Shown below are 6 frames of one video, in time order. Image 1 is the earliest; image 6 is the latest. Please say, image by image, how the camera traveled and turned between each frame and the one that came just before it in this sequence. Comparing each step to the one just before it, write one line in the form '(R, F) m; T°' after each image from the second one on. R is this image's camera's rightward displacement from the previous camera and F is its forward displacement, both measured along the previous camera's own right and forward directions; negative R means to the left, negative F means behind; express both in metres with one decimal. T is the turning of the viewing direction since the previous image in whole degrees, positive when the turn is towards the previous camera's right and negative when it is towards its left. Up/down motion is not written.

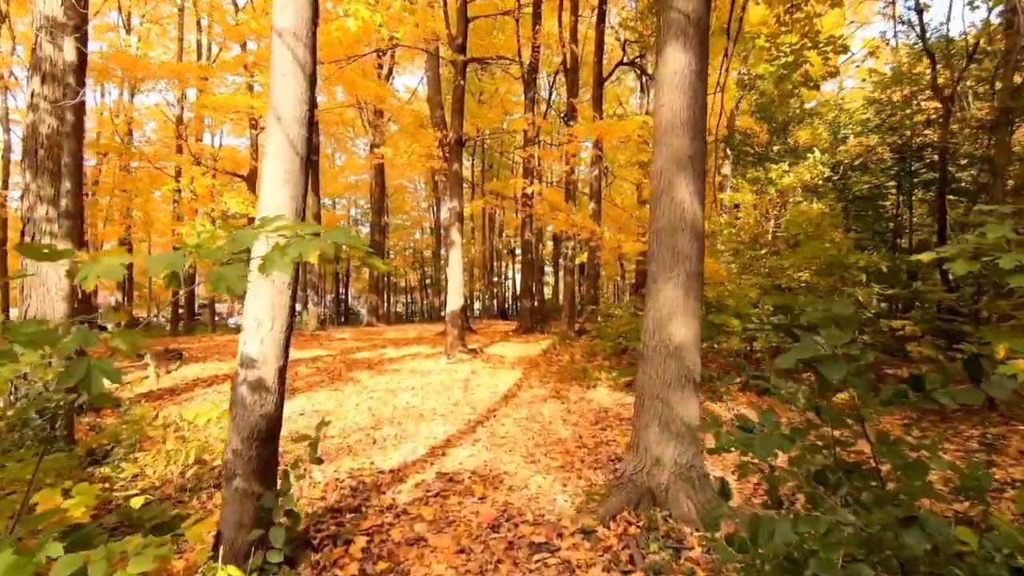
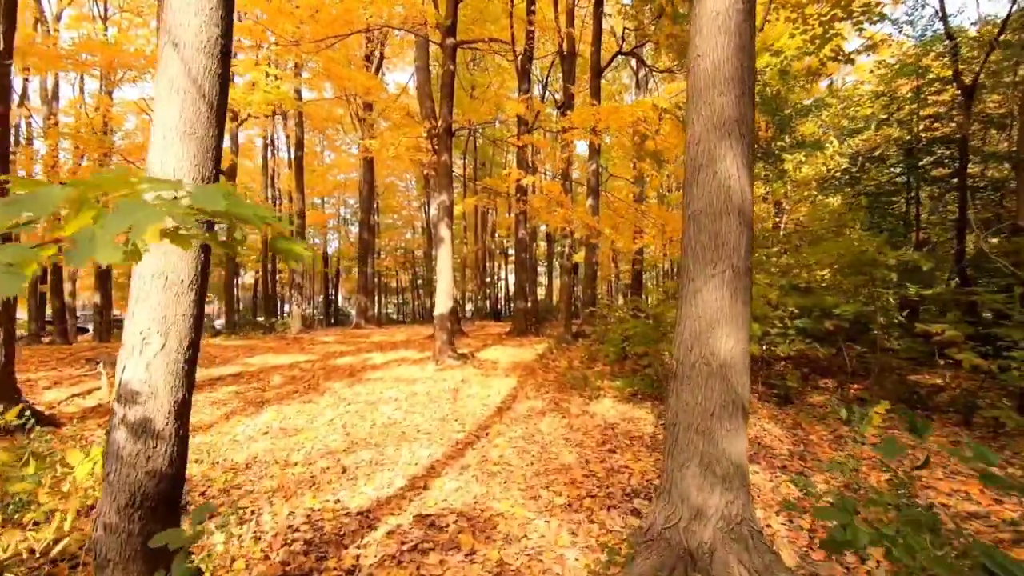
(0.0, +0.8) m; +1°
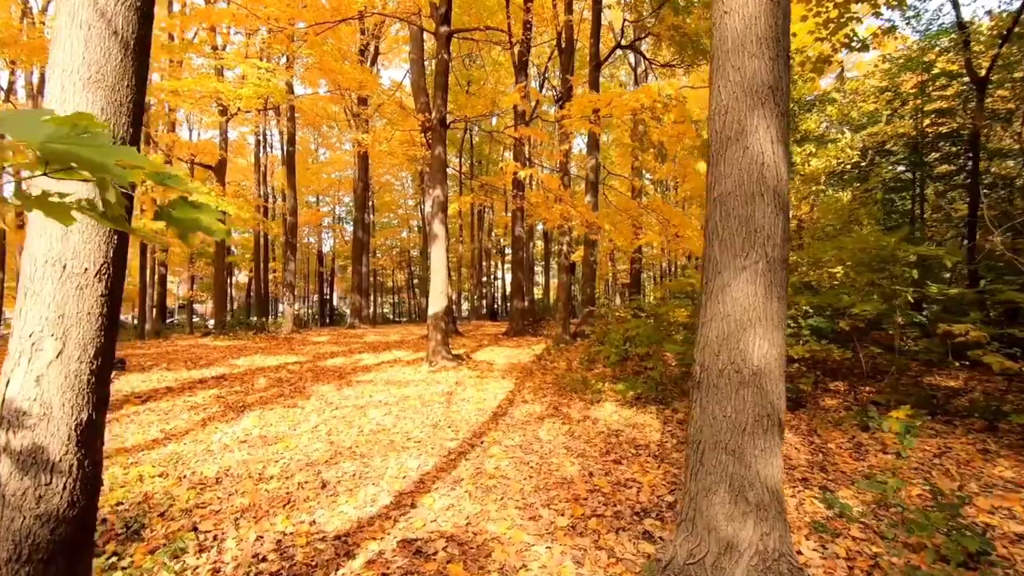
(0.0, +0.4) m; 0°
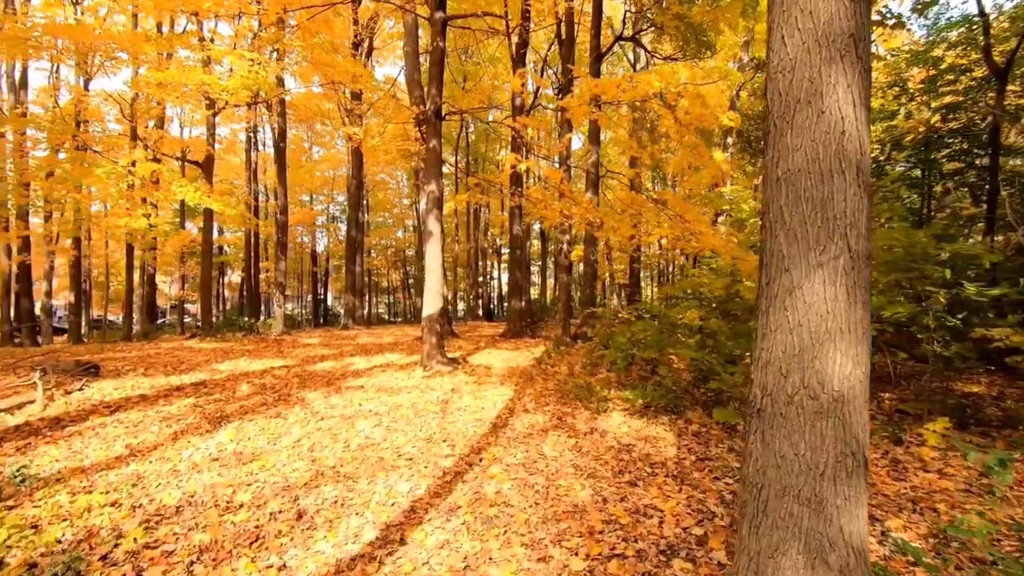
(-0.1, +0.5) m; +1°
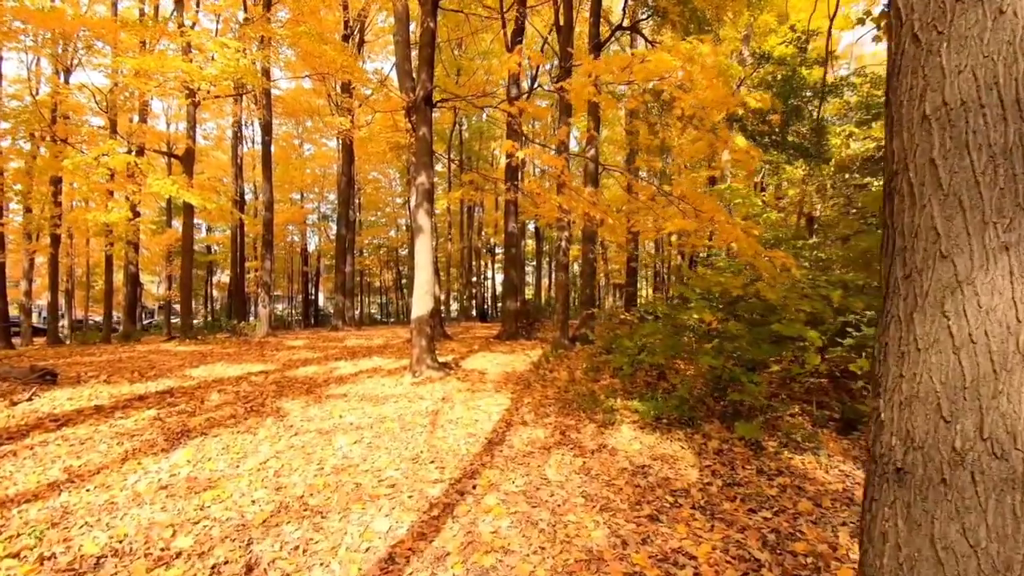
(0.0, +0.7) m; +1°
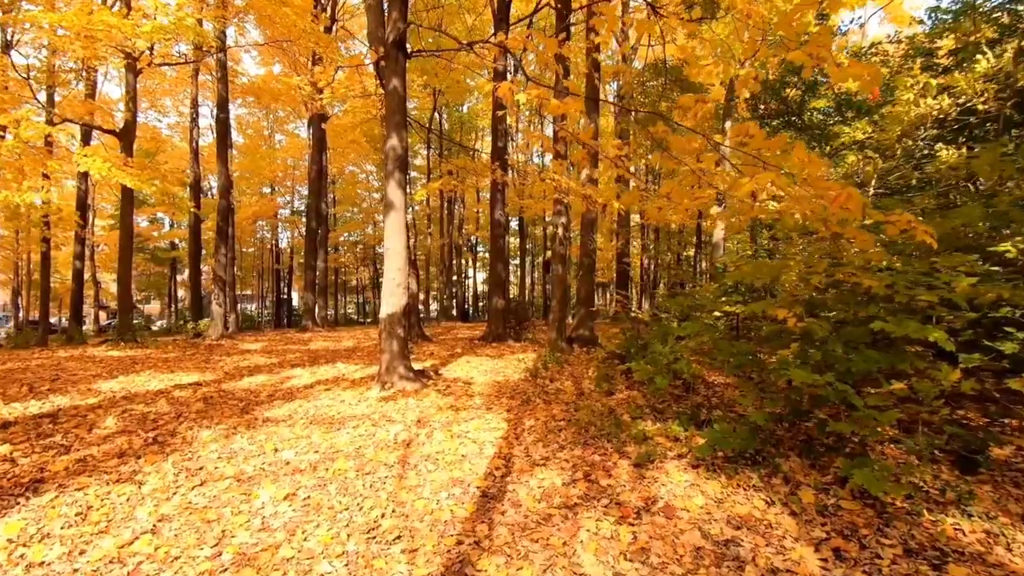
(-0.2, +1.7) m; +2°
